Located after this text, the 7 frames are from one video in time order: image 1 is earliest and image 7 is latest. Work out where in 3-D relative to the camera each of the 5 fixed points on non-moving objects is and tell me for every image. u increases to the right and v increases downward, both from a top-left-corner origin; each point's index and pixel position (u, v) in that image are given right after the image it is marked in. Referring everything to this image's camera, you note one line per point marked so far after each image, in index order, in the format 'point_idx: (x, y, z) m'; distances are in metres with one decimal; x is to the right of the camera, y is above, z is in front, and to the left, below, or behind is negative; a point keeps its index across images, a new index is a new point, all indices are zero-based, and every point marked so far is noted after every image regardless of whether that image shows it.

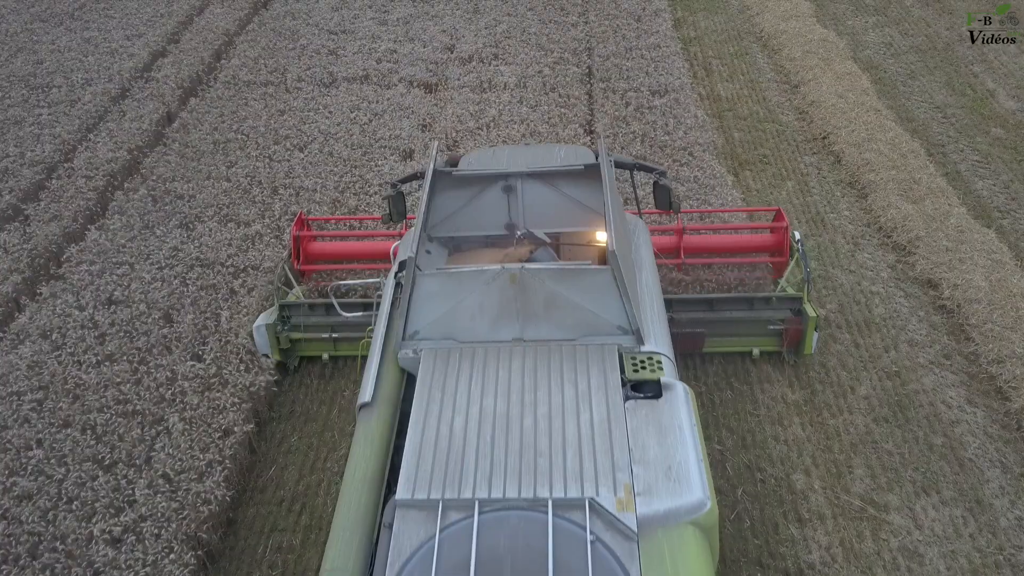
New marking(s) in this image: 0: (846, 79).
0: (+3.7, +2.3, +9.3) m
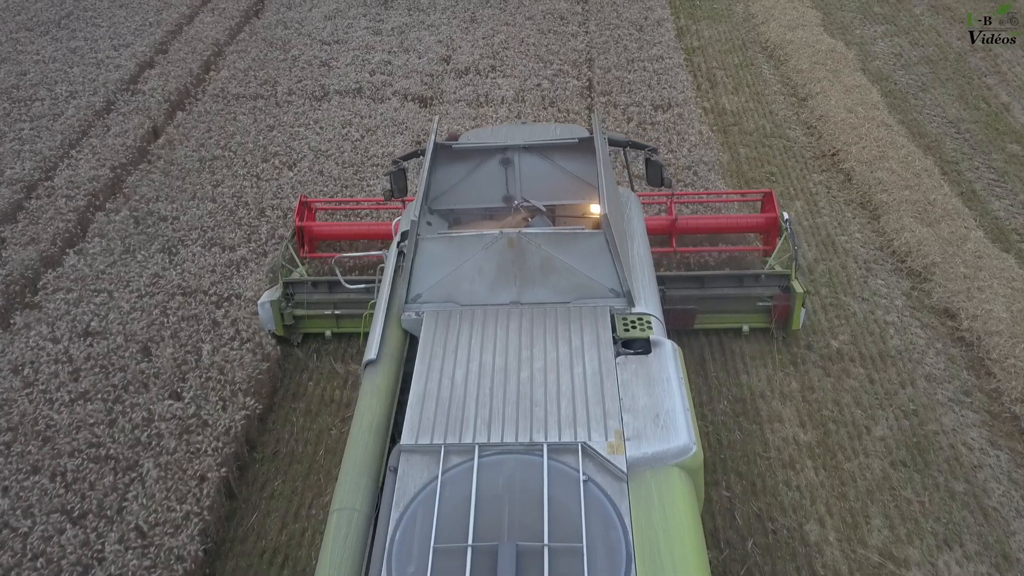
0: (+3.6, +2.1, +9.0) m
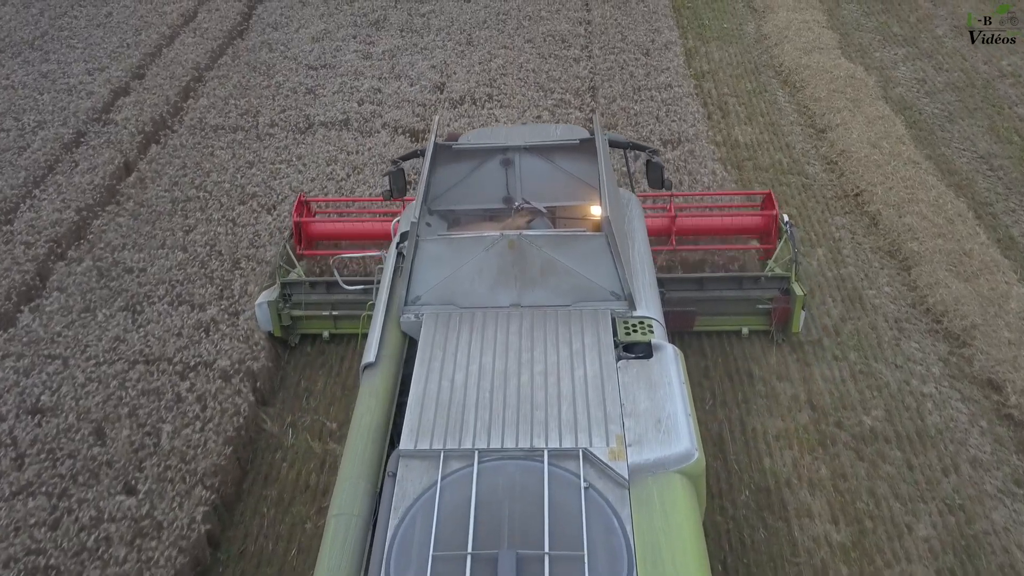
0: (+3.6, +1.6, +8.4) m
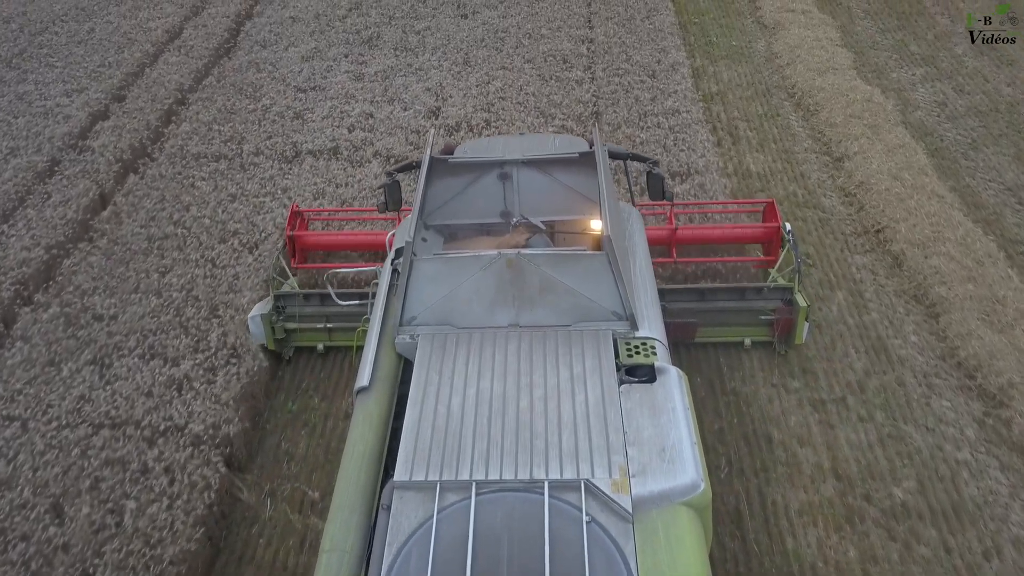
0: (+3.6, +1.3, +7.9) m
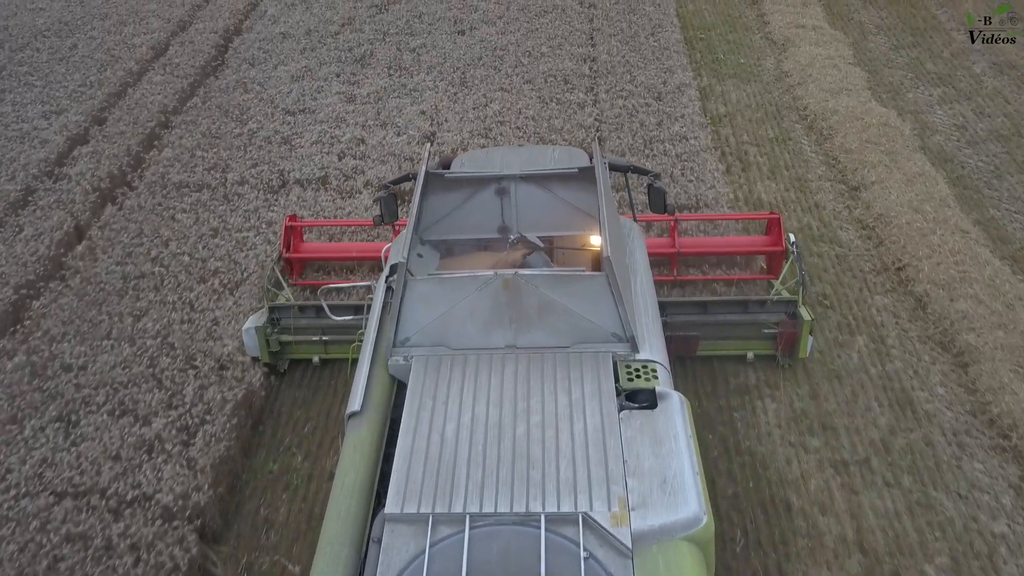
0: (+3.6, +0.9, +7.5) m
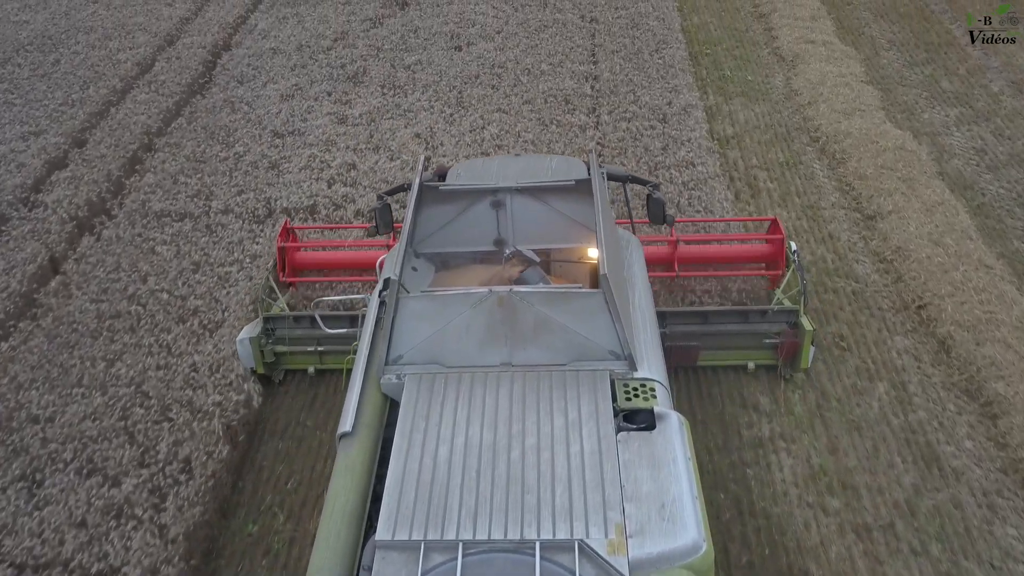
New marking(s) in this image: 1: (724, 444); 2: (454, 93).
0: (+3.6, +0.6, +7.1) m
1: (+1.3, -1.0, +5.4) m
2: (-0.6, +2.0, +8.8) m
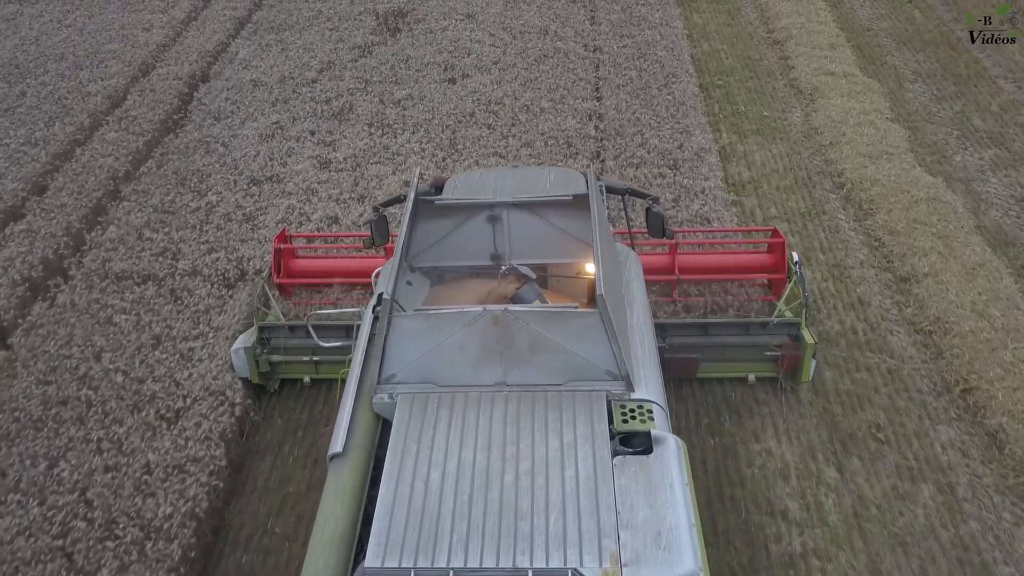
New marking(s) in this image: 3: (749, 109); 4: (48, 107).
0: (+3.6, +0.1, +6.5) m
1: (+1.3, -1.5, +4.7) m
2: (-0.6, +1.5, +8.1) m
3: (+2.5, +1.9, +8.9) m
4: (-5.0, +1.9, +9.1) m
